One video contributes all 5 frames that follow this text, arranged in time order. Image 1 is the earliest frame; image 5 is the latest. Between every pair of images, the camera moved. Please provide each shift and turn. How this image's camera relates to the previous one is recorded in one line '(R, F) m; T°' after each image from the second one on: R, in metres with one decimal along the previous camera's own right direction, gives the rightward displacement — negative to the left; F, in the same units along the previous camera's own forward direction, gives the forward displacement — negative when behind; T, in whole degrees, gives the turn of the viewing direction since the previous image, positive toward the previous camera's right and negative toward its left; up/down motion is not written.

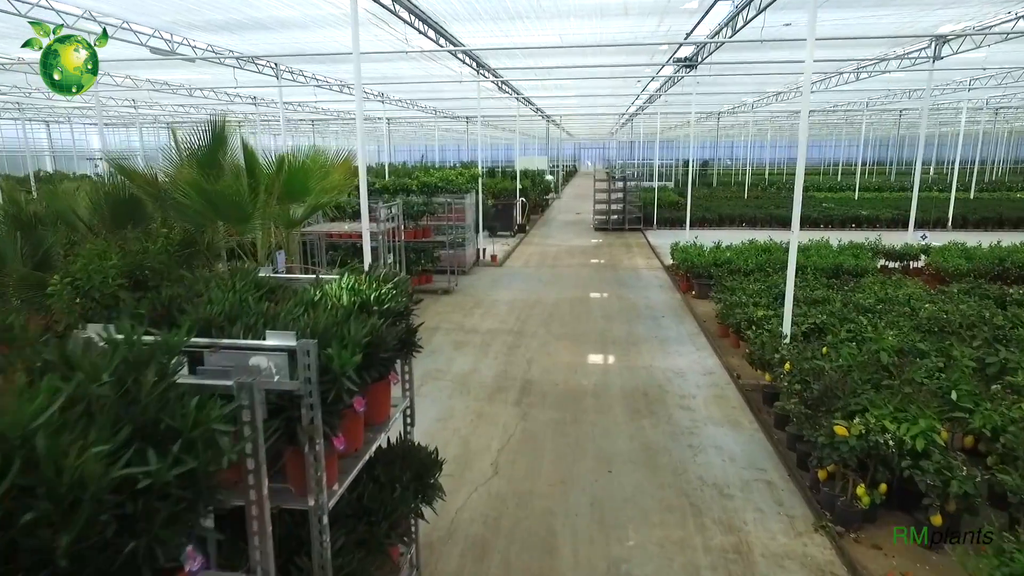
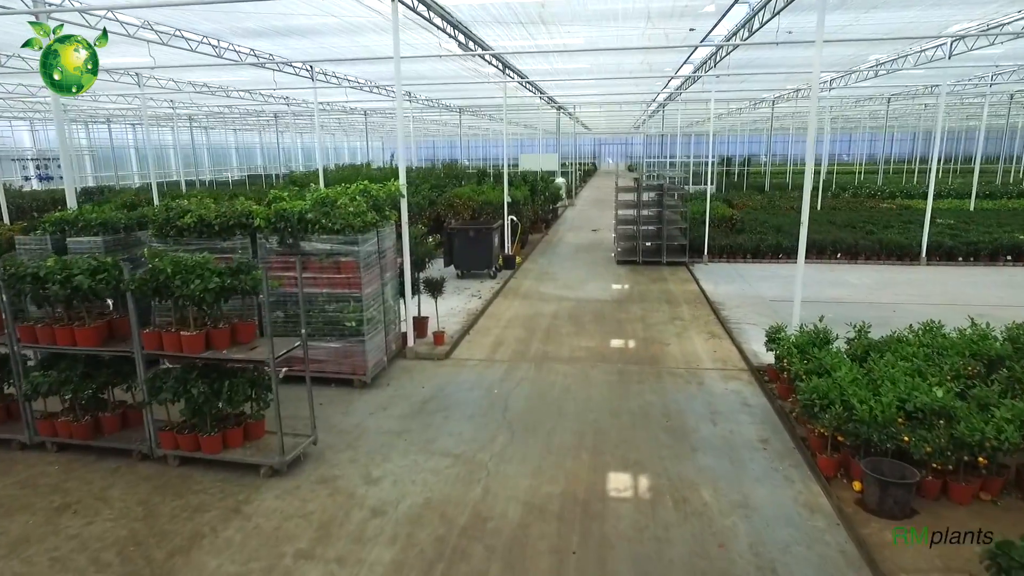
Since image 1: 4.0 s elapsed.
(+0.5, +5.7) m; -1°
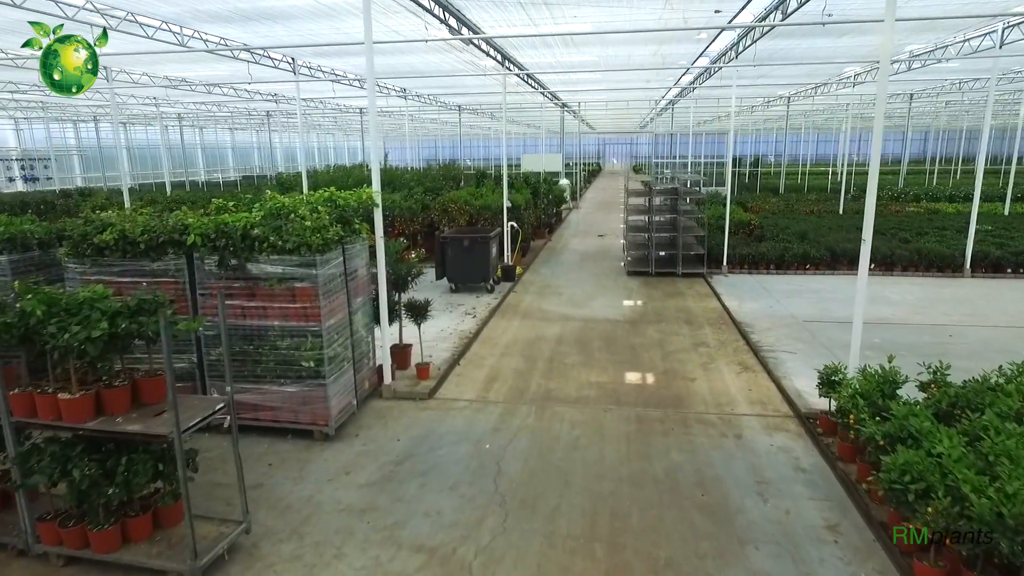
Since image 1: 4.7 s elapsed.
(0.0, +1.1) m; 0°
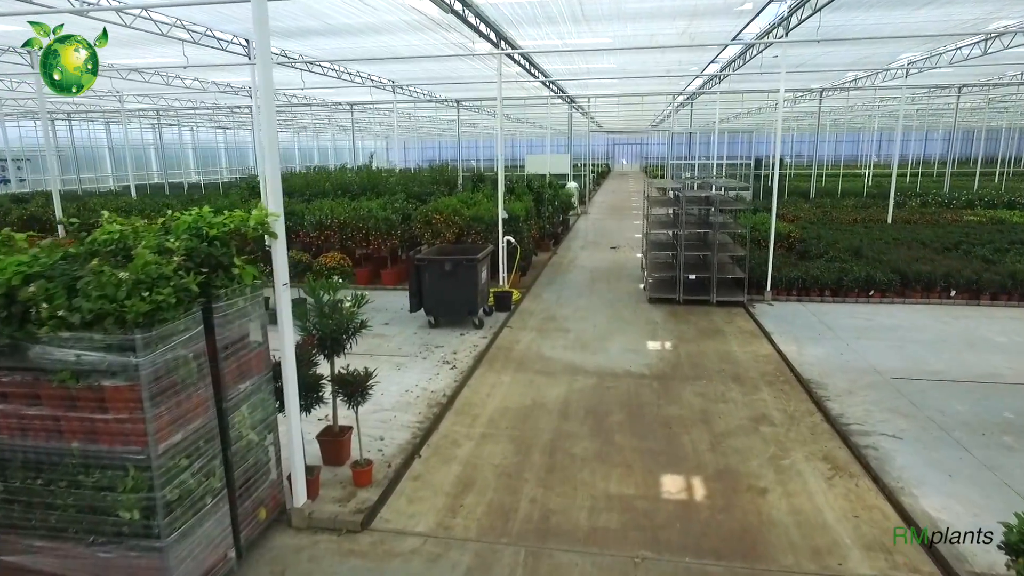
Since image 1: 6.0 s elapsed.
(+0.1, +2.0) m; -1°
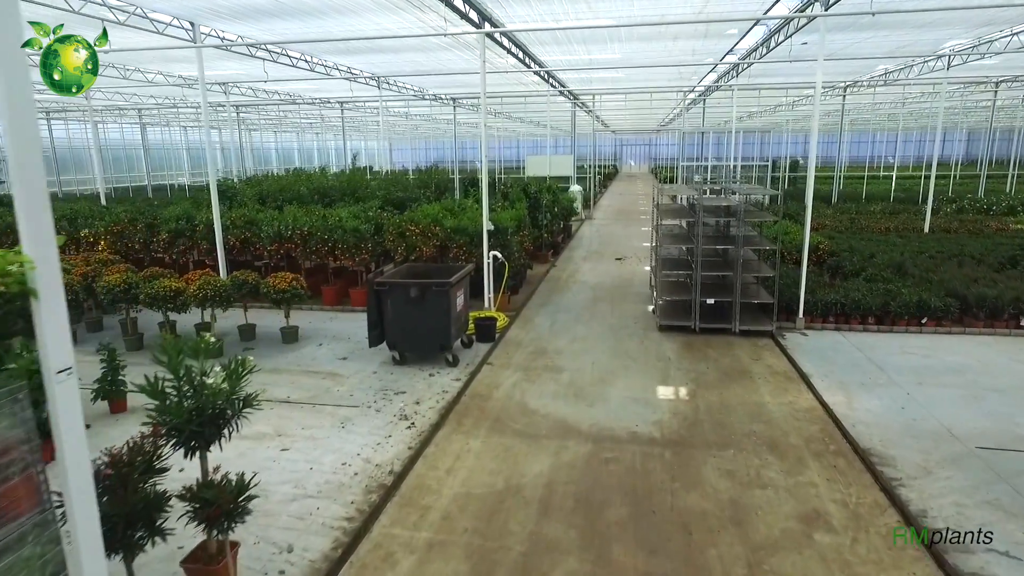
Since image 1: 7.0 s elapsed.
(+0.2, +1.4) m; -1°
